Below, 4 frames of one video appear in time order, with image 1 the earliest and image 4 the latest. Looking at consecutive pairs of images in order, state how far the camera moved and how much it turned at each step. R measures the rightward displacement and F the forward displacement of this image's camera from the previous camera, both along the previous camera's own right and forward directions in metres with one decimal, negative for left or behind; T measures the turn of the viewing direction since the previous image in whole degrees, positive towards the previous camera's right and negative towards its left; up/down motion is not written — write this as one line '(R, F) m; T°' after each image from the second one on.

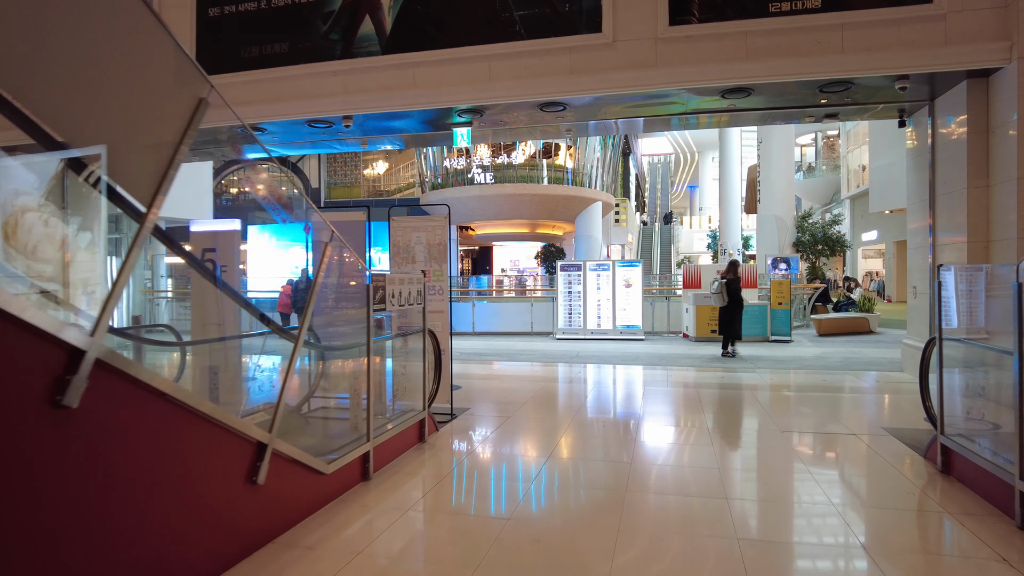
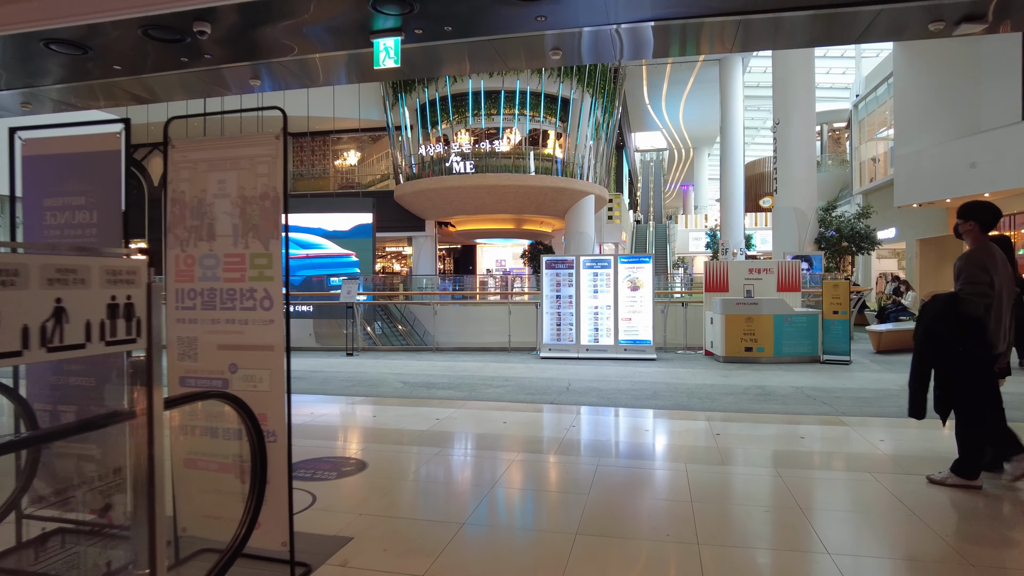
(+0.3, +2.6) m; +1°
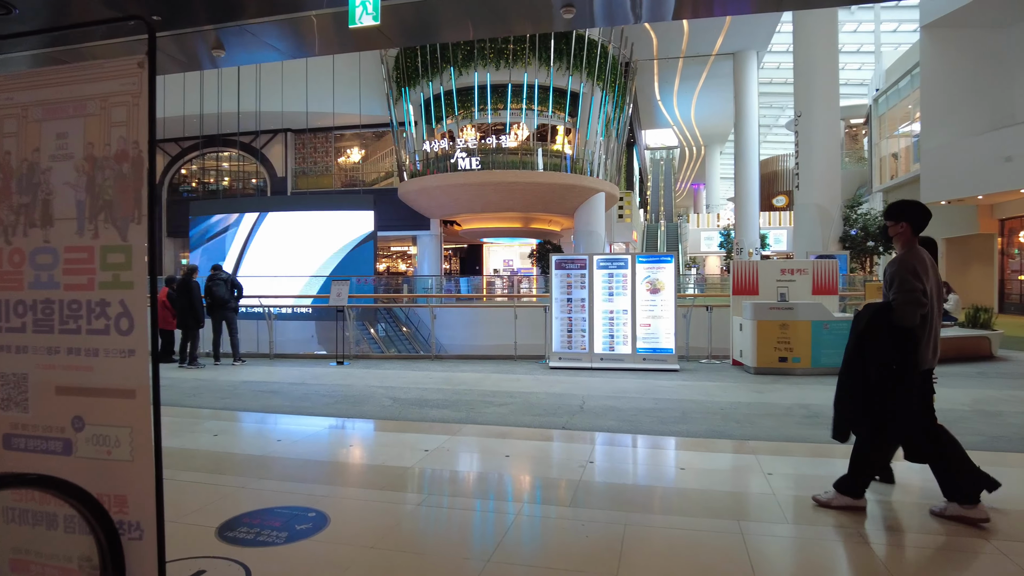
(0.0, +0.8) m; -1°
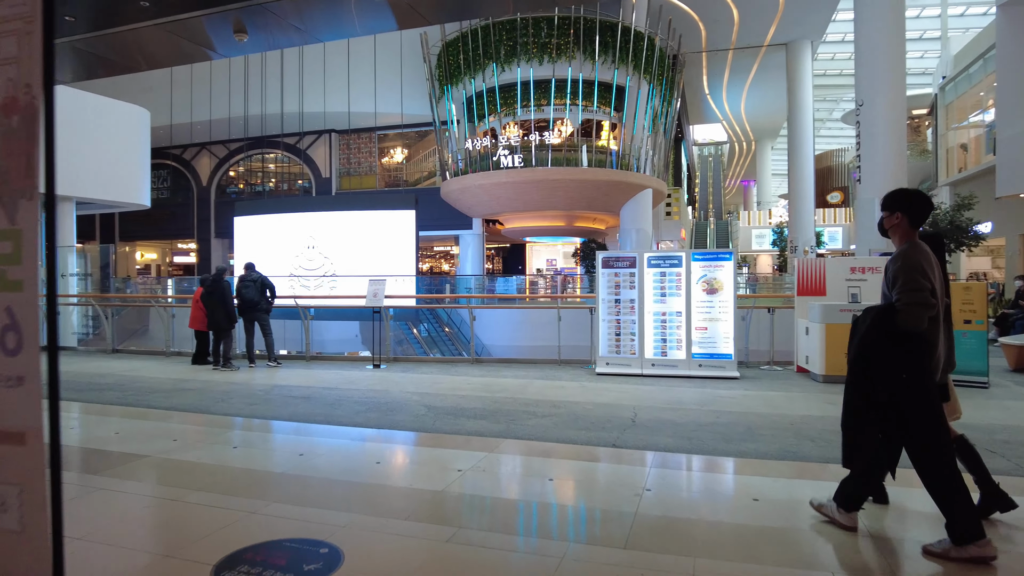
(0.0, +0.5) m; -4°
